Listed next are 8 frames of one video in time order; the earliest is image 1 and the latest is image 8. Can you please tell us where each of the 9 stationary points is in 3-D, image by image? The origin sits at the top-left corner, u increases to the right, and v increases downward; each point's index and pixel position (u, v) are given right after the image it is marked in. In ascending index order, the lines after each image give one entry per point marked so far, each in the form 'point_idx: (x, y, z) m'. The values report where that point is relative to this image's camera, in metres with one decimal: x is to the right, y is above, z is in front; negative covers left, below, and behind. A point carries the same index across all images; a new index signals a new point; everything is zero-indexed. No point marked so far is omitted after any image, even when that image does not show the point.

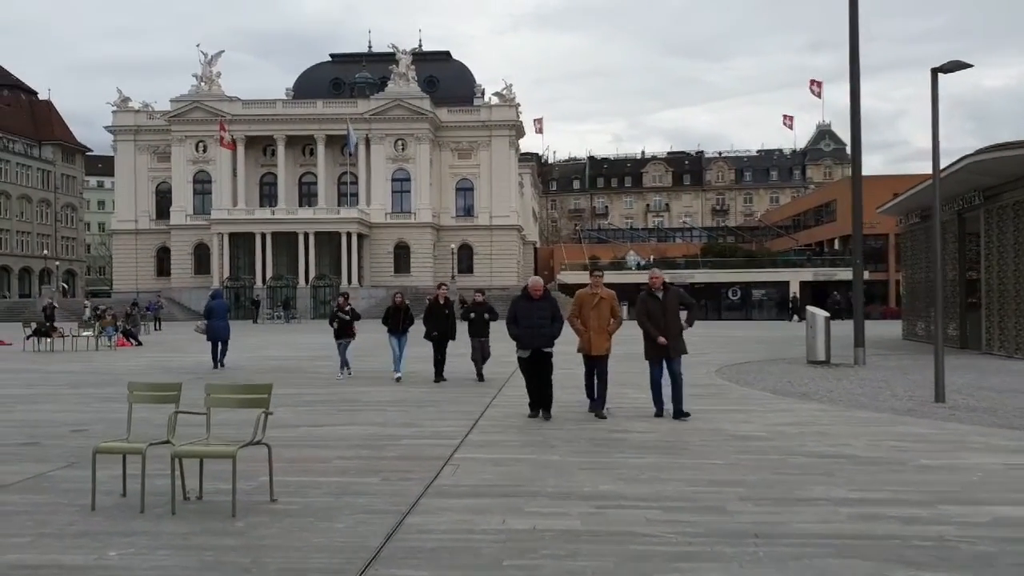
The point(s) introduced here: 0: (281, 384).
0: (-4.1, -1.7, +17.1) m
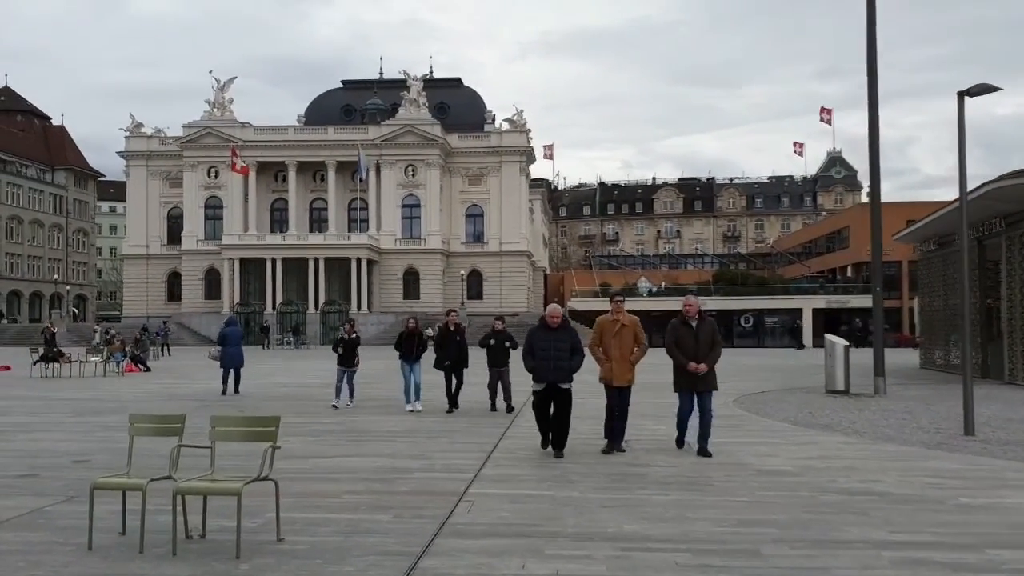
0: (-3.9, -2.2, +16.7) m
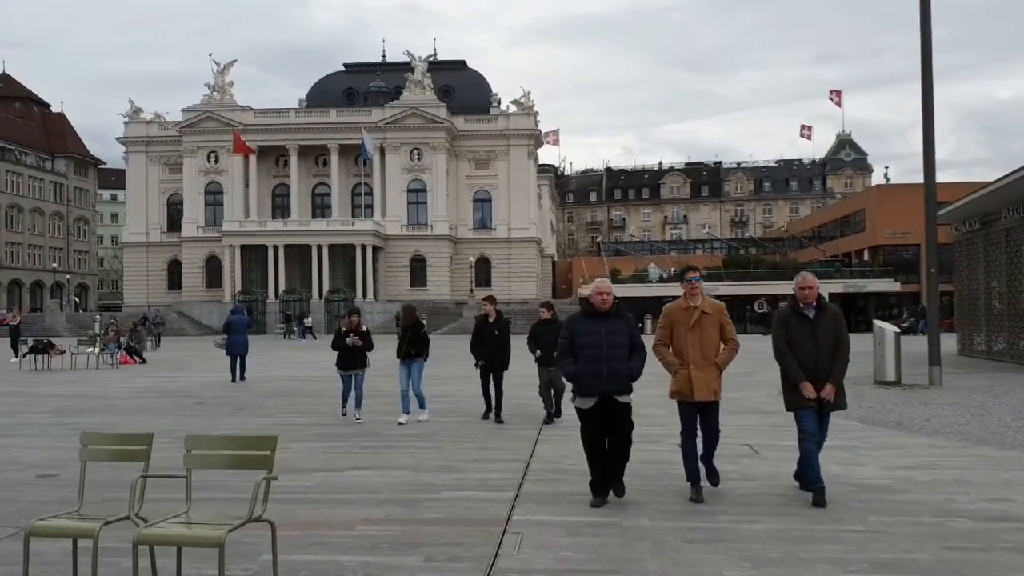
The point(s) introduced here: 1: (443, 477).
0: (-3.4, -1.9, +15.0) m
1: (-0.7, -1.8, +9.0) m
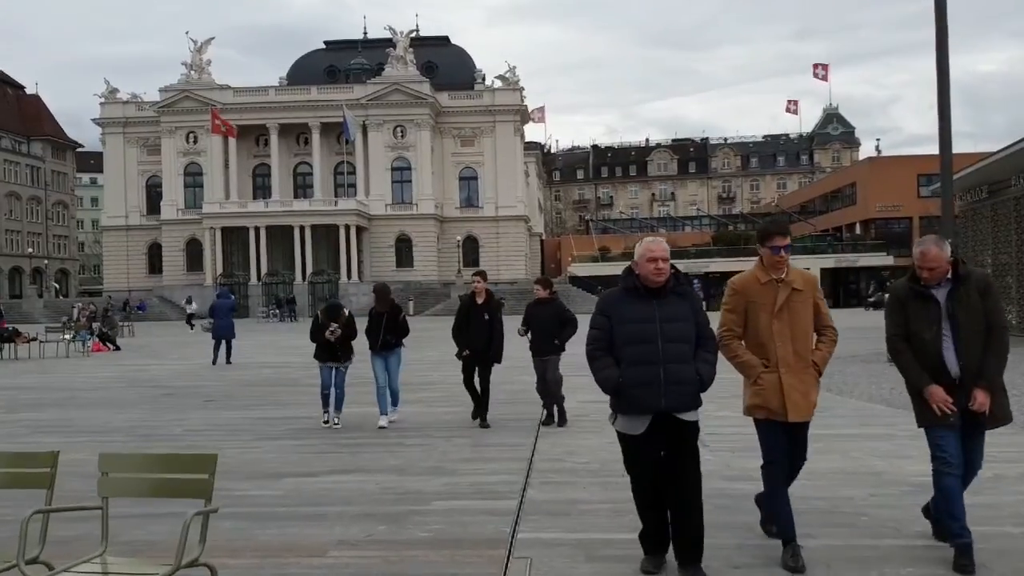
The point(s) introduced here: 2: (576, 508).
0: (-3.5, -1.7, +13.8) m
1: (-0.6, -1.6, +7.8) m
2: (+0.4, -1.5, +6.8) m
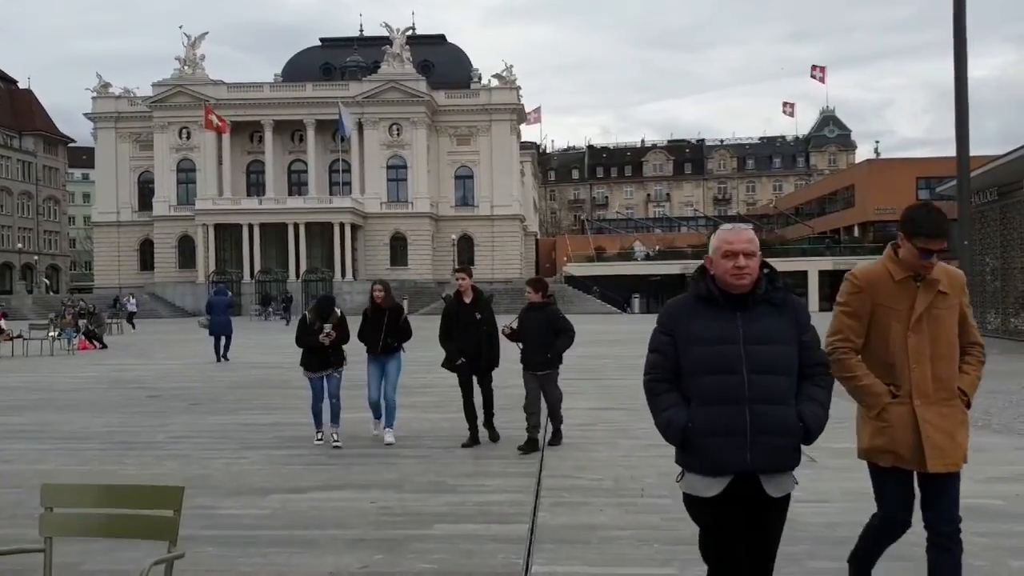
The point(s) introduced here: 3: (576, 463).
0: (-3.5, -1.6, +13.1) m
1: (-0.6, -1.6, +7.1) m
2: (+0.5, -1.6, +6.1) m
3: (+0.6, -1.6, +8.7) m
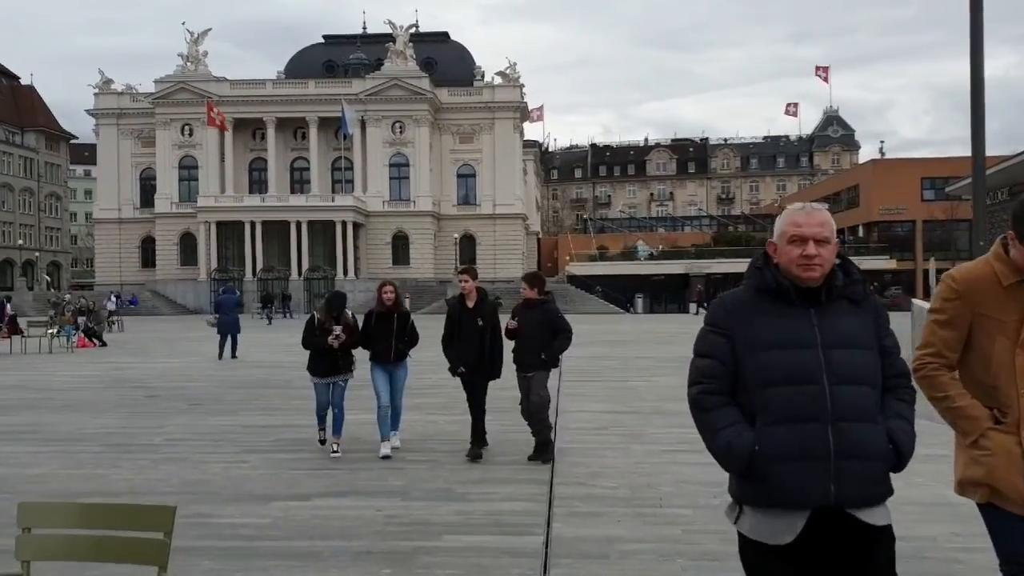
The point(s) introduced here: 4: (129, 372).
0: (-3.4, -1.6, +12.7) m
1: (-0.5, -1.6, +6.8) m
2: (+0.6, -1.6, +5.8) m
3: (+0.6, -1.6, +8.3) m
4: (-7.6, -1.7, +19.2) m
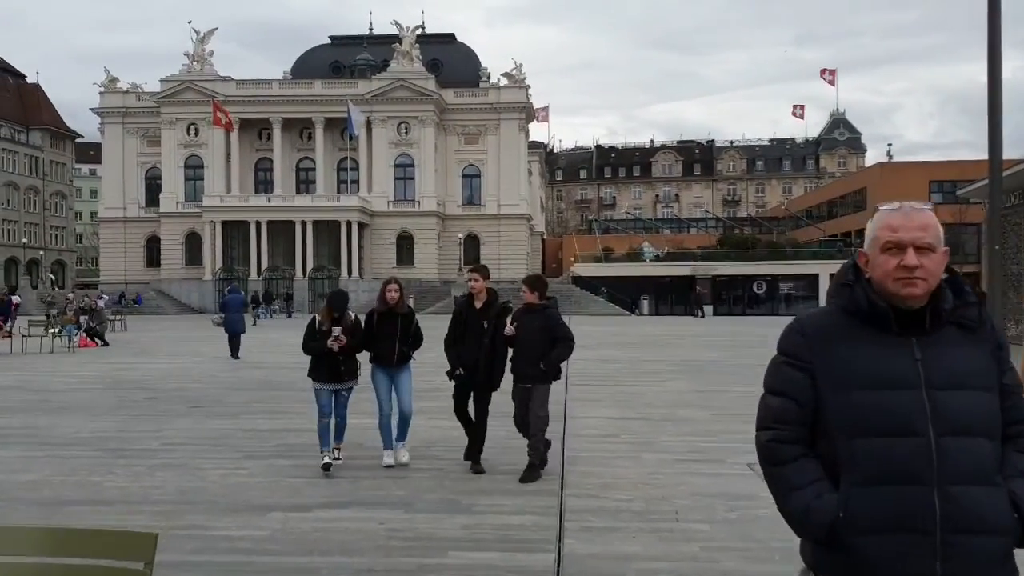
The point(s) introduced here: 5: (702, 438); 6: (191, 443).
0: (-3.3, -1.6, +12.4) m
1: (-0.4, -1.6, +6.5) m
2: (+0.7, -1.6, +5.5) m
3: (+0.7, -1.6, +8.0) m
4: (-7.5, -1.7, +18.9) m
5: (+2.0, -1.6, +10.4) m
6: (-3.3, -1.6, +10.1) m
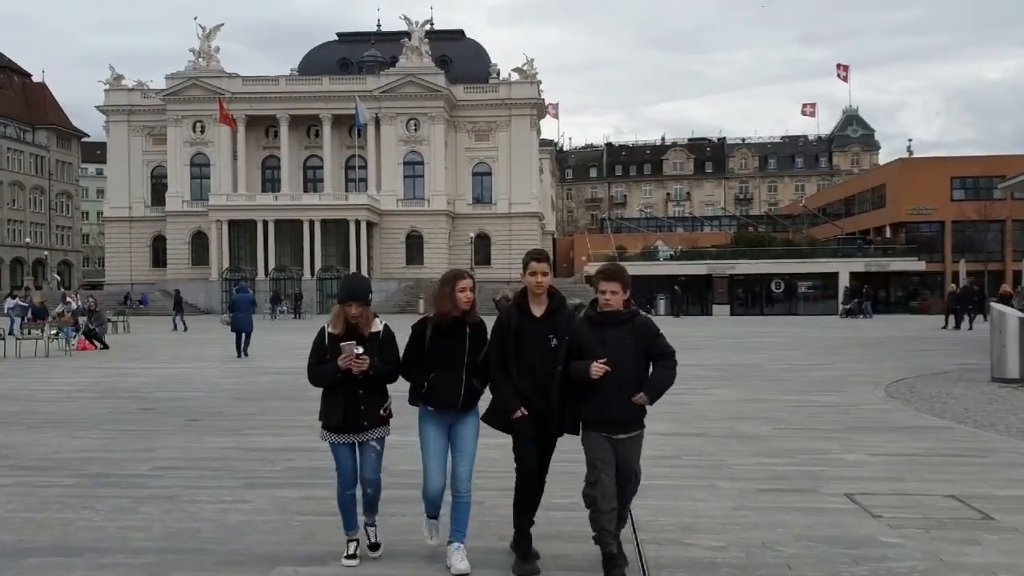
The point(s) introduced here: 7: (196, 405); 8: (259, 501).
0: (-2.8, -1.6, +11.0) m
1: (0.0, -1.6, +5.1) m
2: (+1.0, -1.6, +4.1) m
3: (+1.1, -1.6, +6.6) m
4: (-7.0, -1.7, +17.6) m
5: (+2.5, -1.6, +9.0) m
6: (-2.9, -1.6, +8.7) m
7: (-4.4, -1.6, +13.5) m
8: (-1.9, -1.6, +7.3) m
